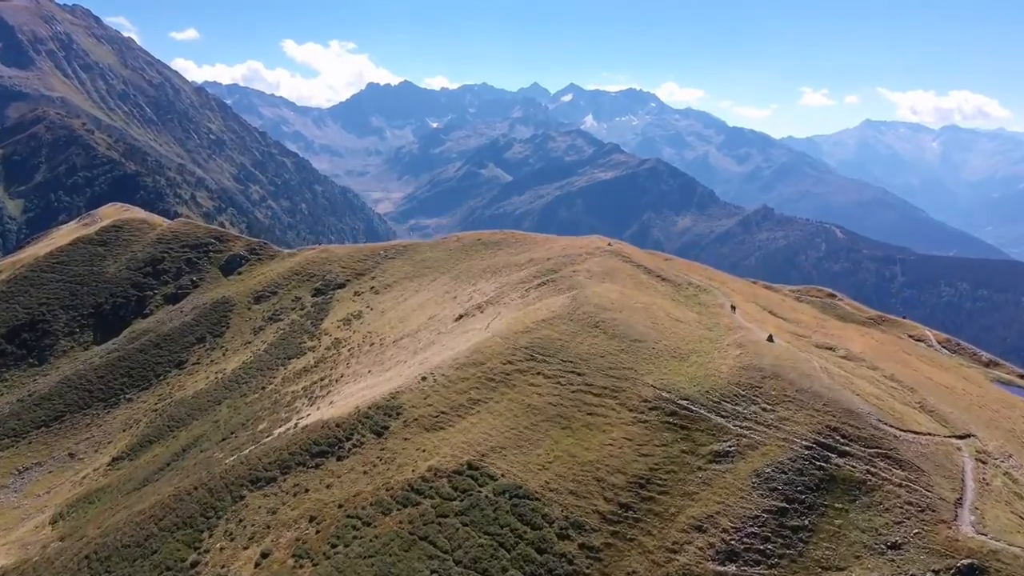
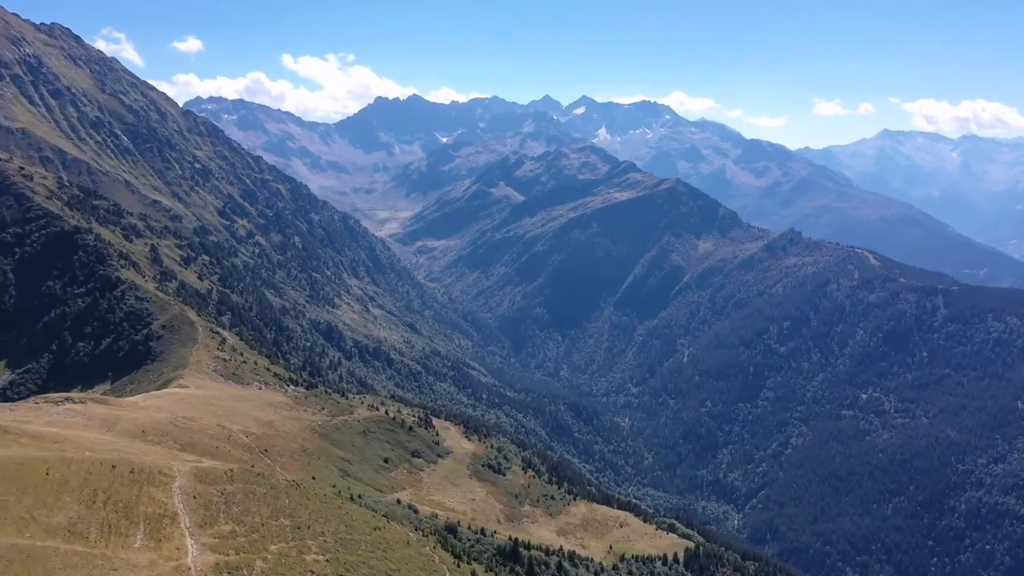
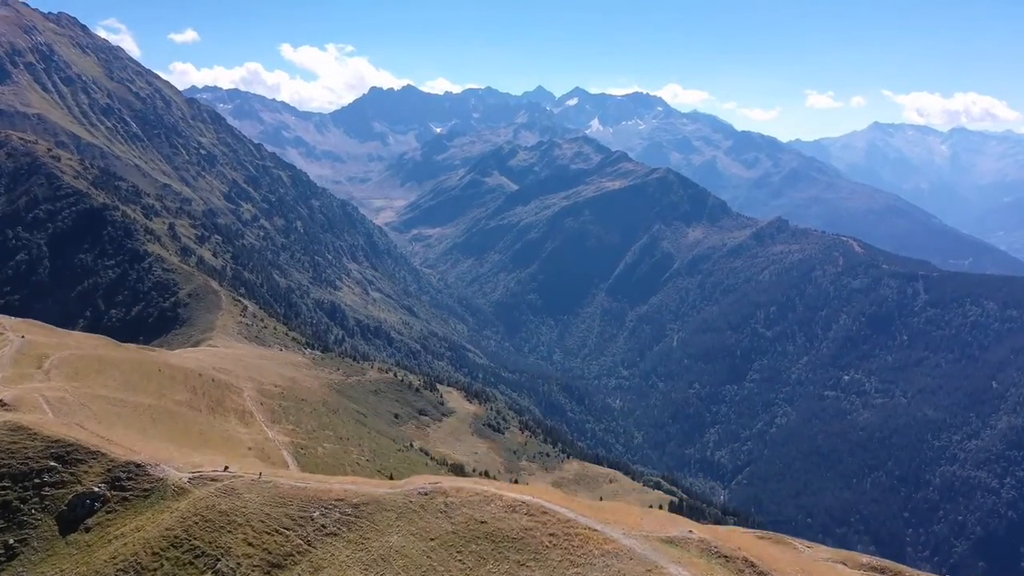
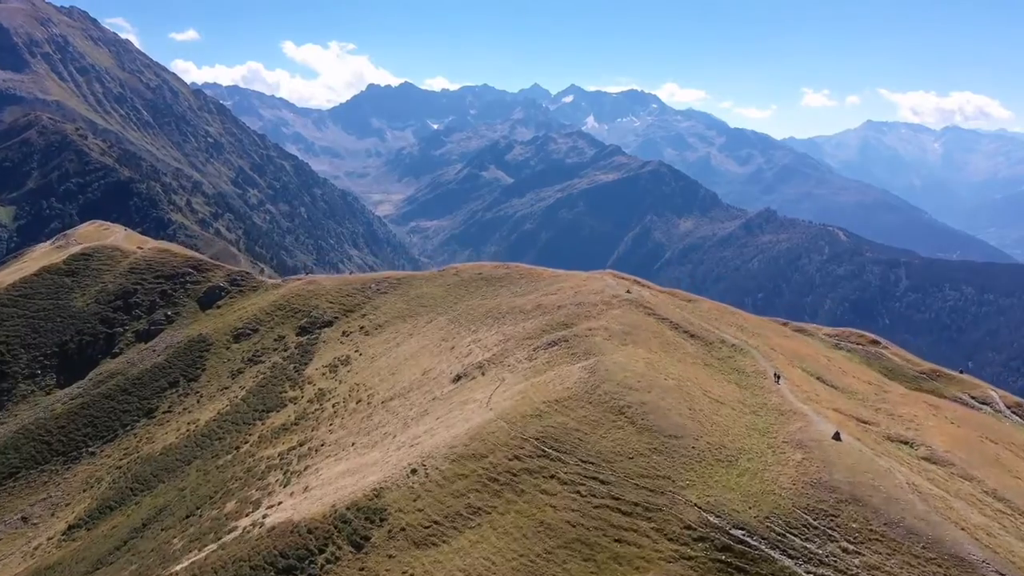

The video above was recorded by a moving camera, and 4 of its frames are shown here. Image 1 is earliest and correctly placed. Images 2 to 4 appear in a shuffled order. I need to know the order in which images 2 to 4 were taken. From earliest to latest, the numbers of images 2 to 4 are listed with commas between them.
4, 3, 2
